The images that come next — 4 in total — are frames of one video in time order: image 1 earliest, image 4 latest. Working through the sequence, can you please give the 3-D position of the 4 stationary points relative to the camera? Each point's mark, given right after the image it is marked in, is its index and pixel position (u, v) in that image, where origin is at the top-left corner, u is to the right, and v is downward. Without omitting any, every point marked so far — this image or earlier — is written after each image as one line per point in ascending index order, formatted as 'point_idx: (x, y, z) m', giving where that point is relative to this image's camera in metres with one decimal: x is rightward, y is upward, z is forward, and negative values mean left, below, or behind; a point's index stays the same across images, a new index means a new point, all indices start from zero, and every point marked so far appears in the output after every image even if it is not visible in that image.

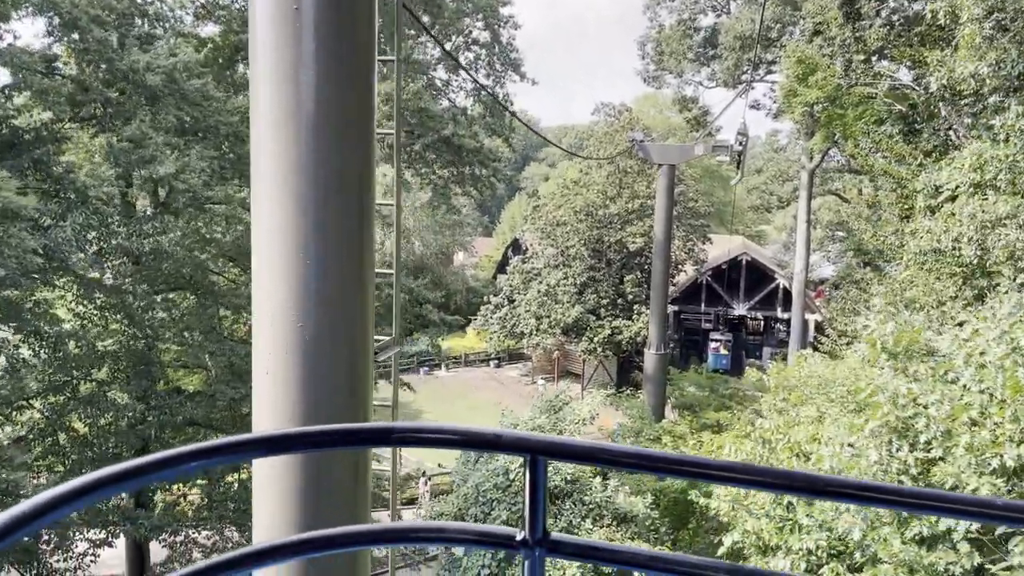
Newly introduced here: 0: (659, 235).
0: (+1.5, +0.5, +8.2) m
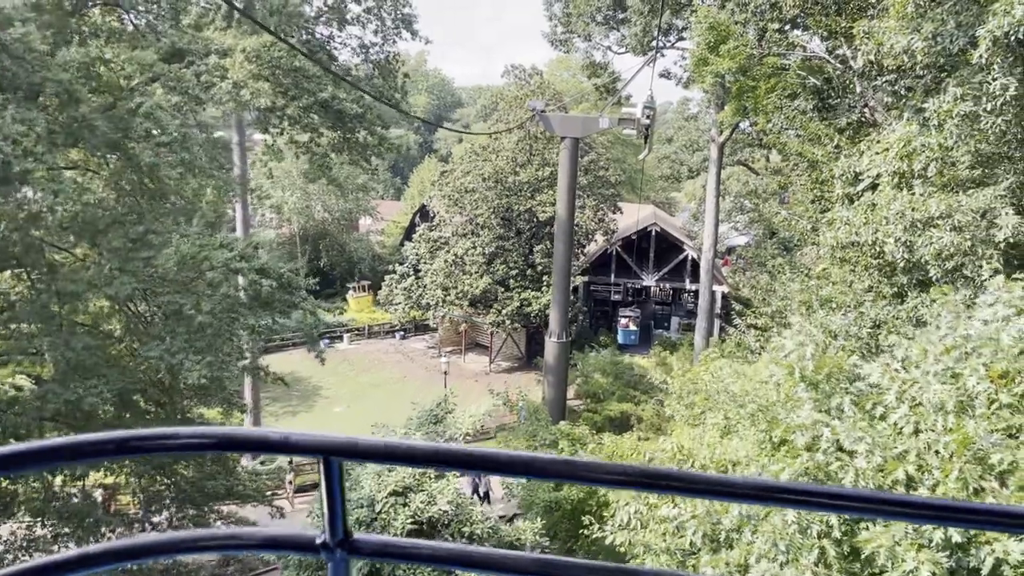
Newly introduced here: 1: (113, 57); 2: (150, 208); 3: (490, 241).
0: (+0.5, +0.6, +7.6) m
1: (-3.2, +1.9, +6.7) m
2: (-2.9, +0.7, +6.7) m
3: (-0.5, +1.0, +17.4) m
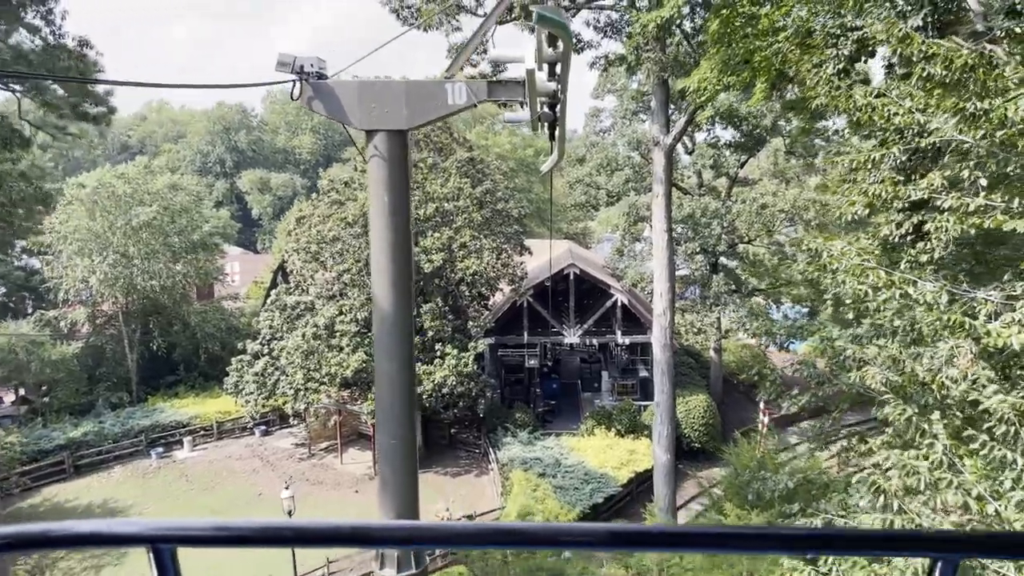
0: (-0.5, -0.1, +3.5) m
1: (-4.2, +0.9, +2.3) m
2: (-3.8, -0.3, +2.3) m
3: (-2.4, -0.3, +13.2) m
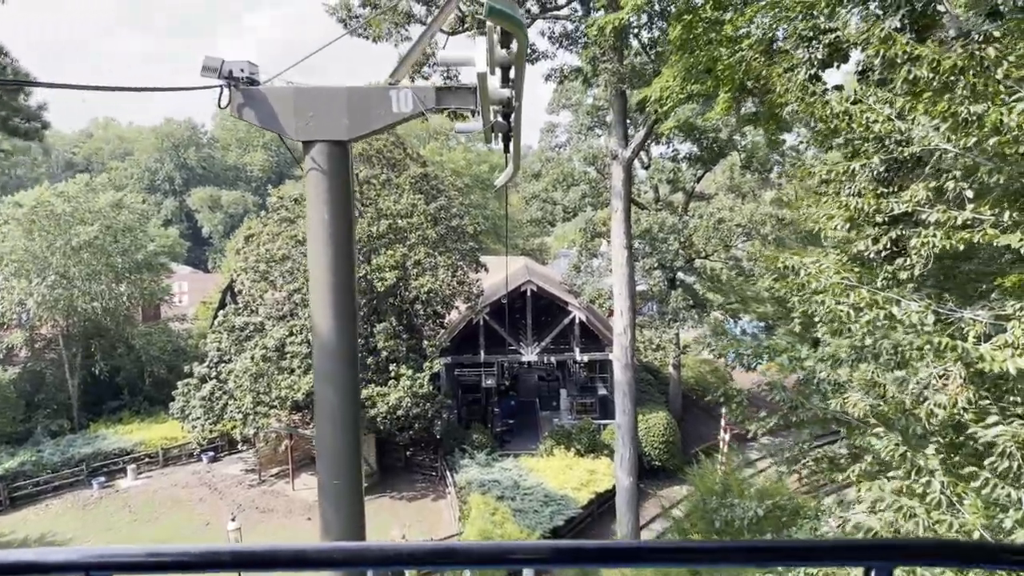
0: (-0.7, -0.2, +3.2) m
1: (-4.3, +0.8, +1.8) m
2: (-3.9, -0.4, +1.8) m
3: (-3.1, -0.6, +12.8) m
